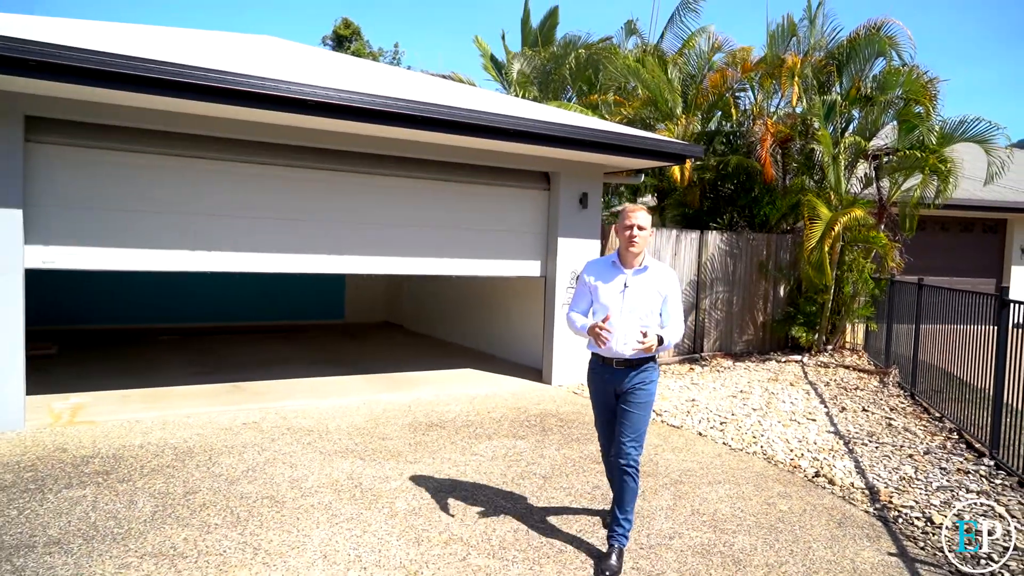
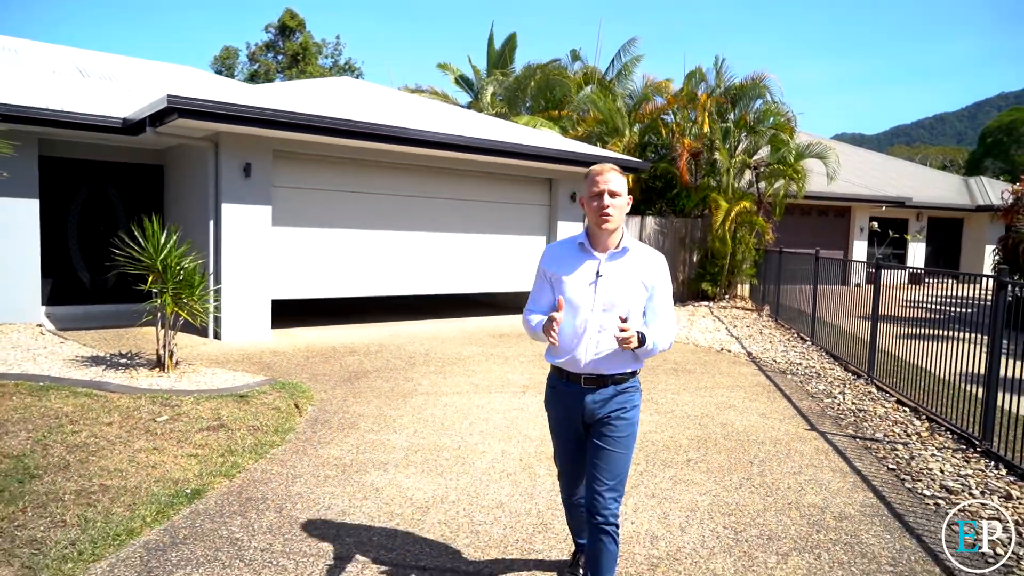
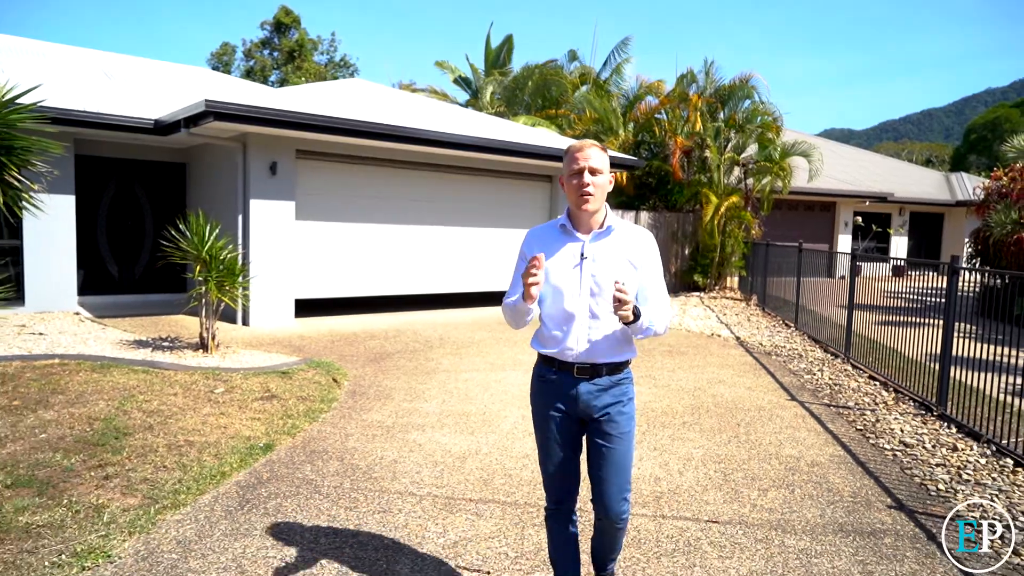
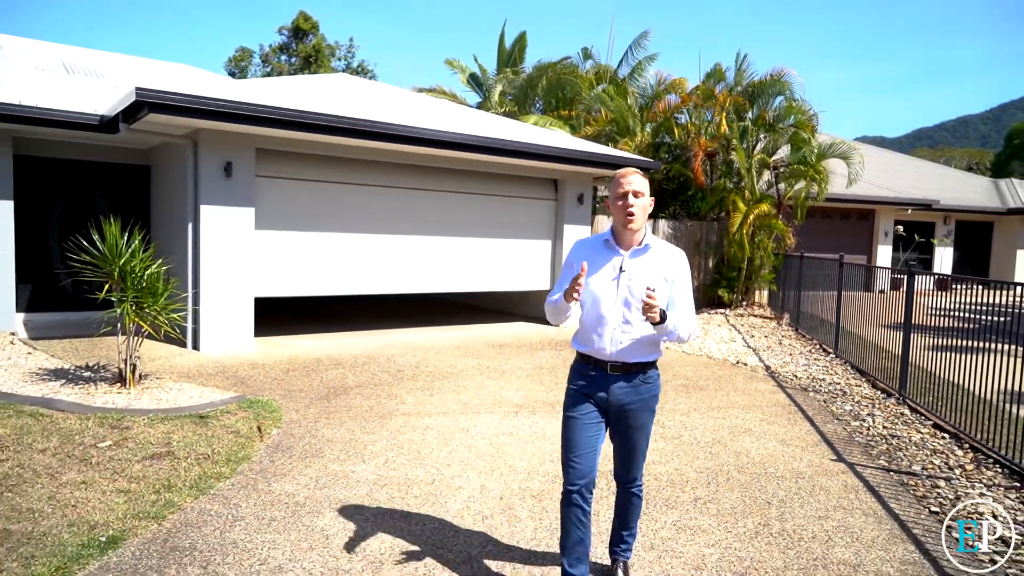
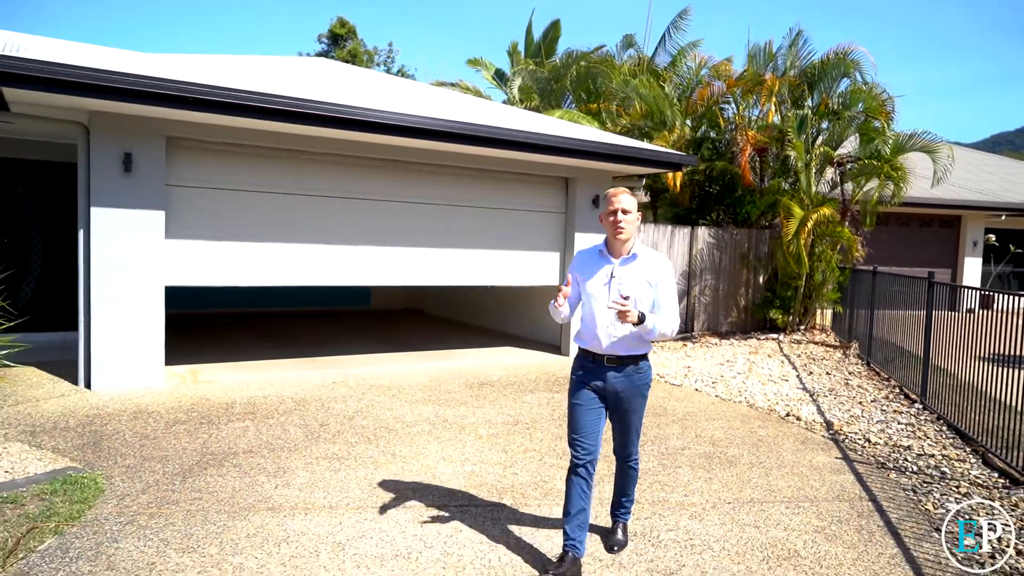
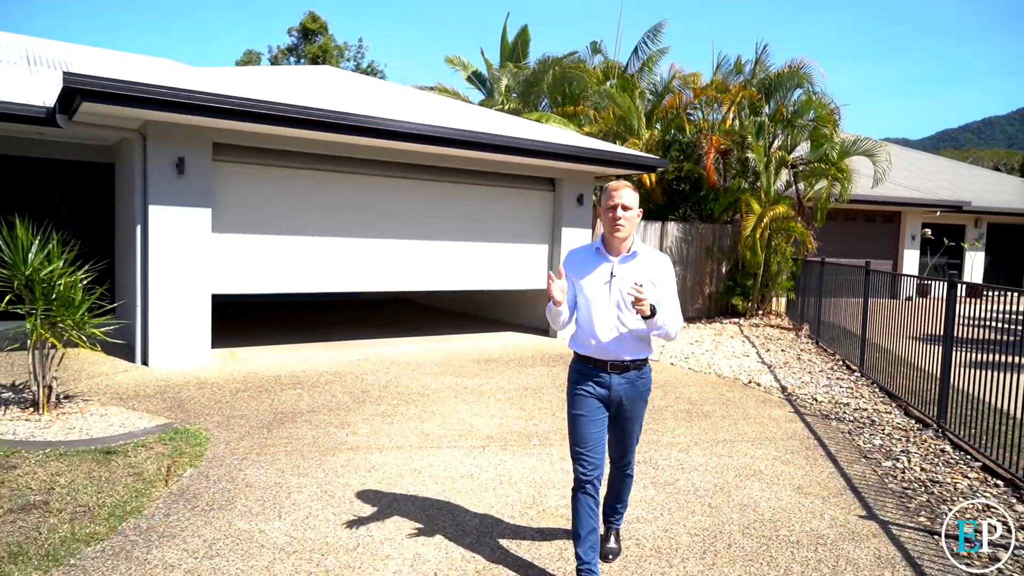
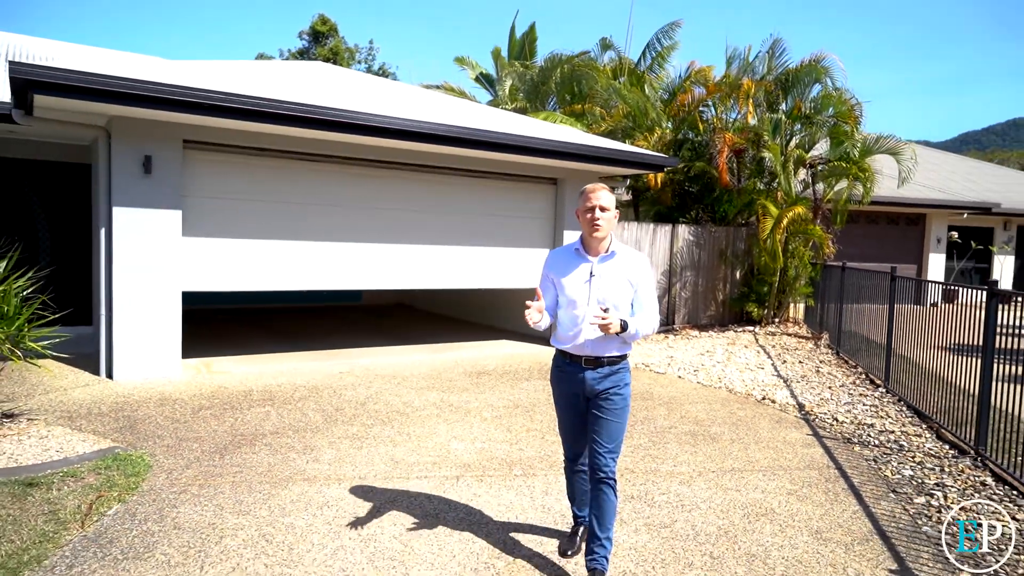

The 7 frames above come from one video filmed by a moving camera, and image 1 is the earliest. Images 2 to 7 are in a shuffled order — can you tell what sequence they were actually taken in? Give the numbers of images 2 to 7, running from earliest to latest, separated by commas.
5, 7, 6, 4, 2, 3
